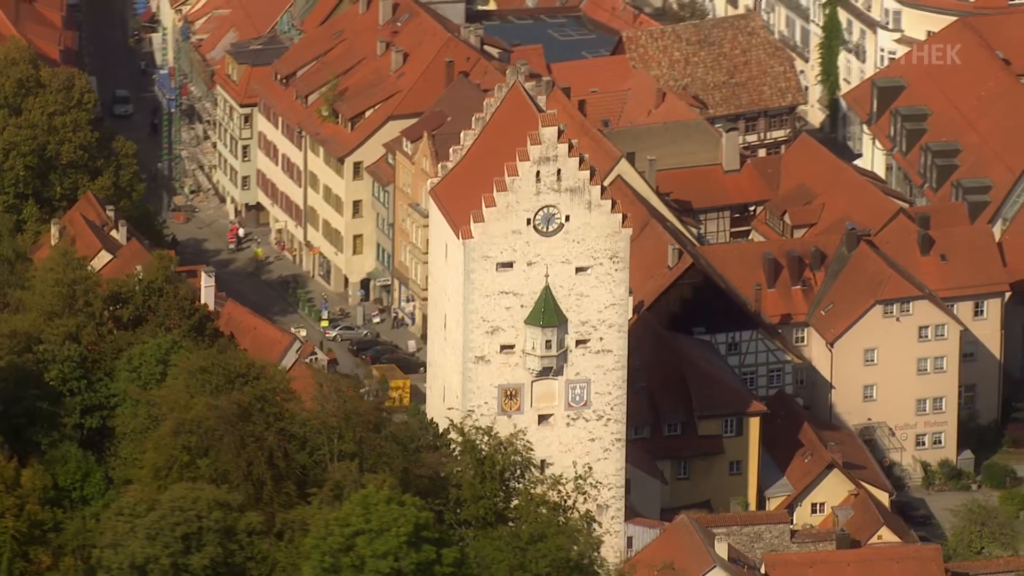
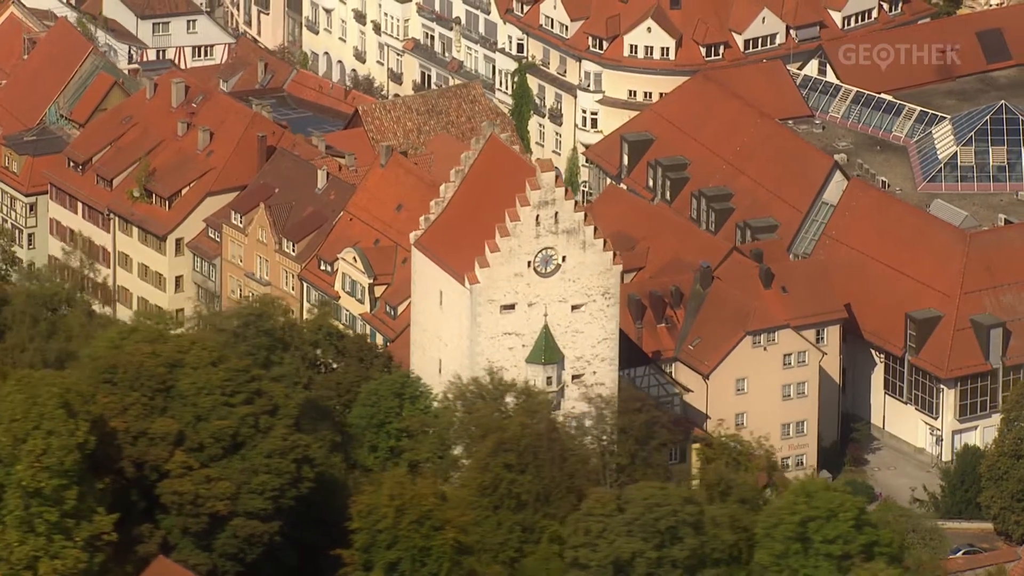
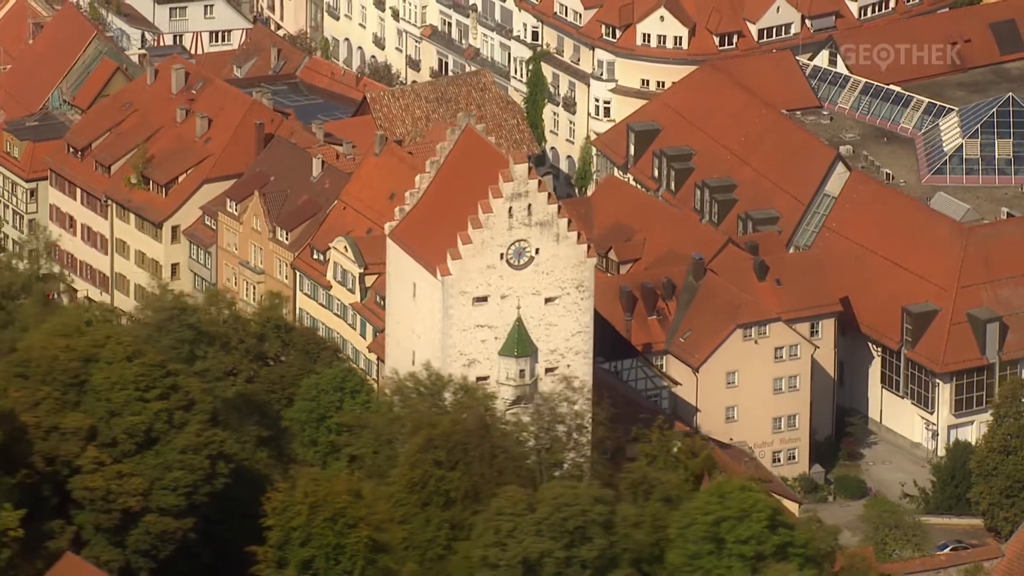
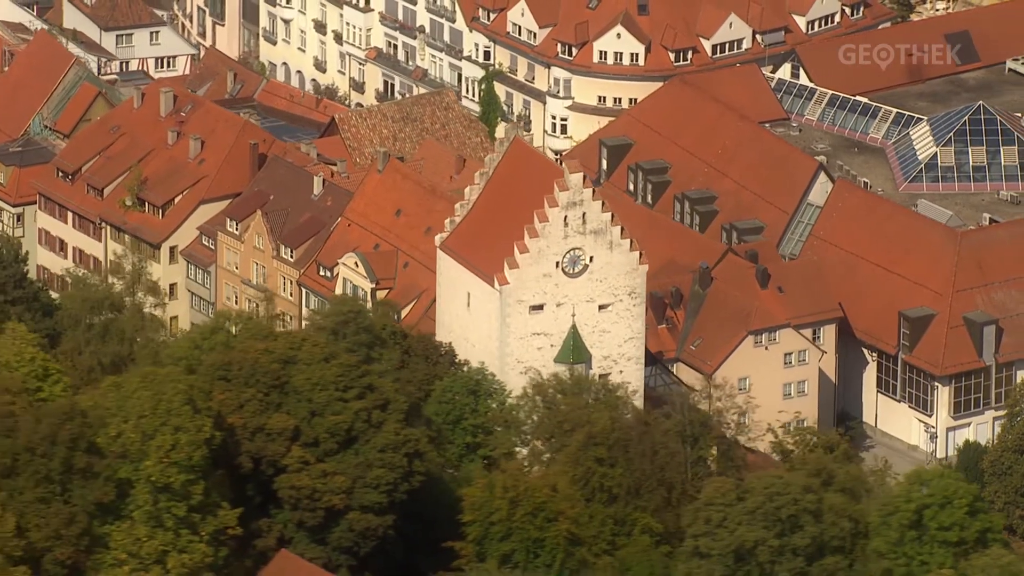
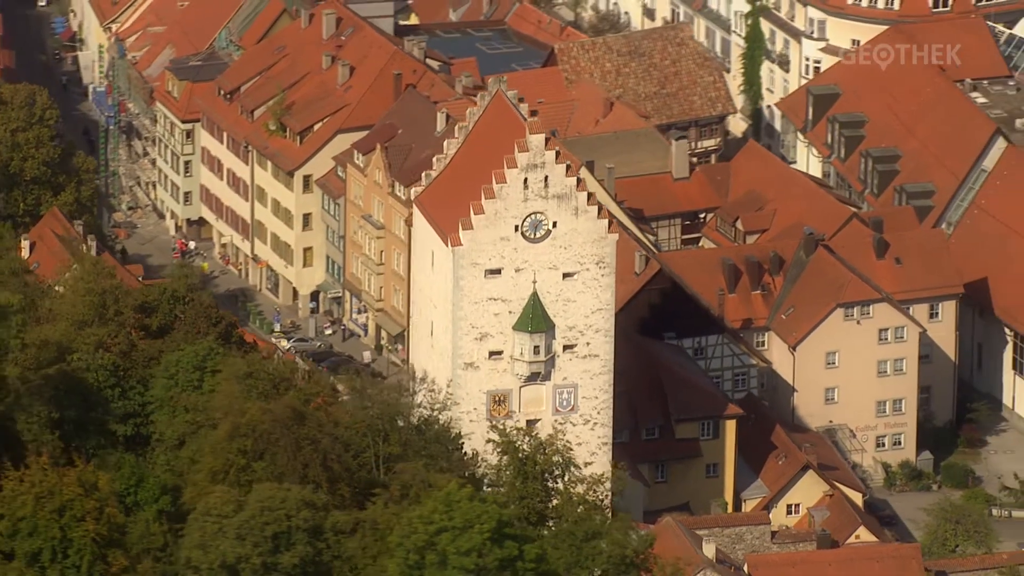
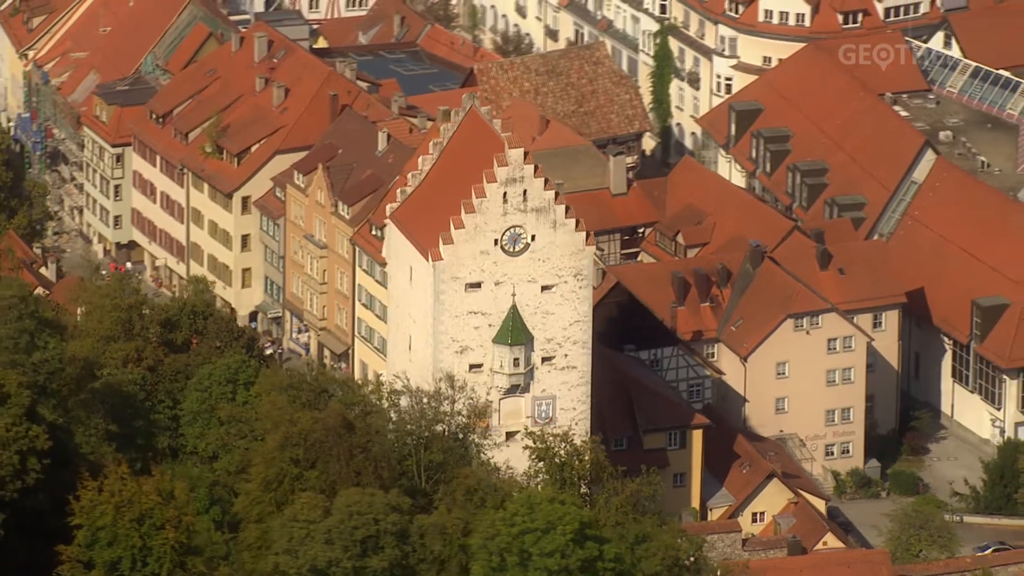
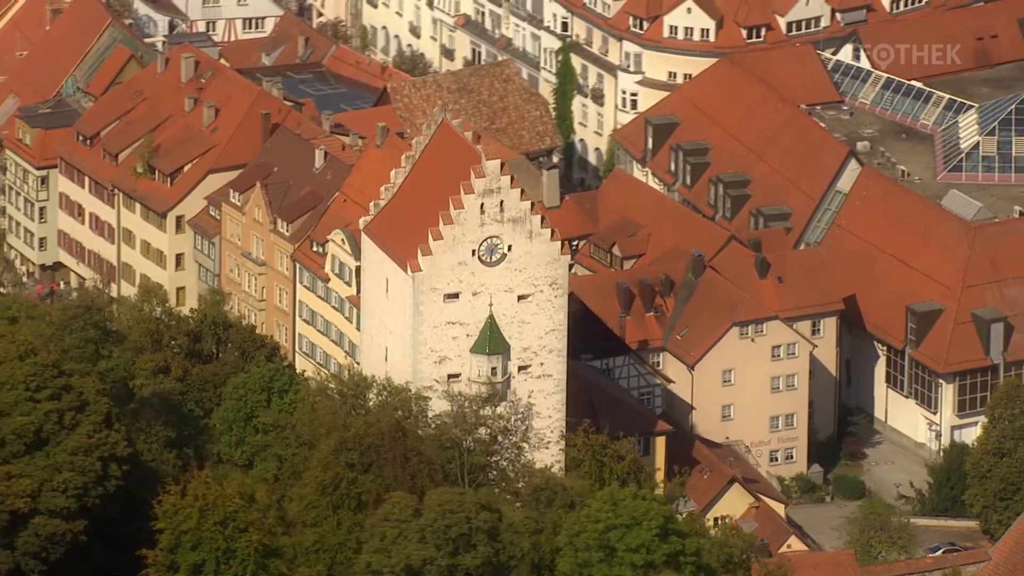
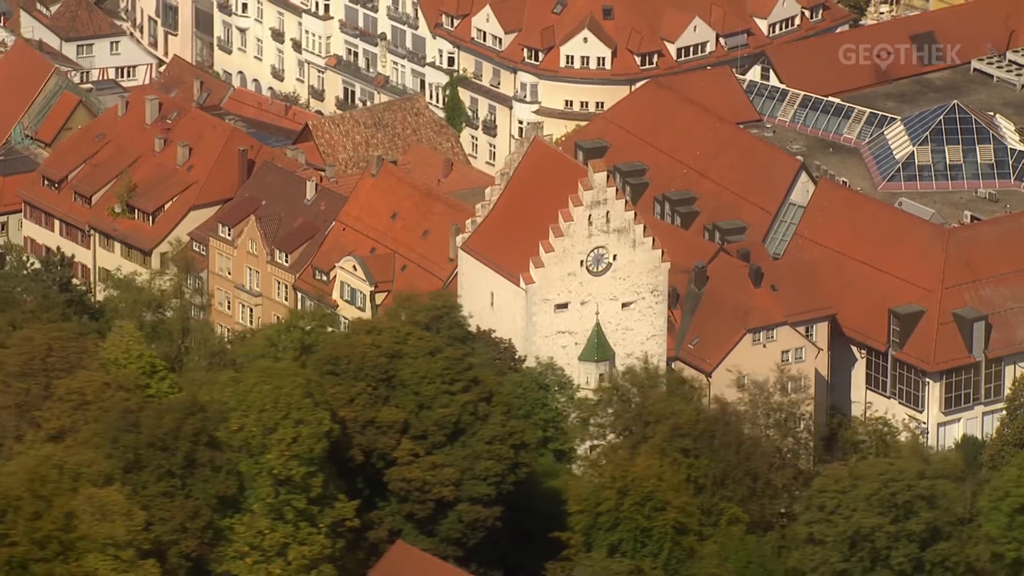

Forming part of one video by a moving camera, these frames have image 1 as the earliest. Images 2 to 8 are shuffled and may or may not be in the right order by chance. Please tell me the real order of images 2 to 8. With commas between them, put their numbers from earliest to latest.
5, 6, 7, 3, 2, 4, 8
